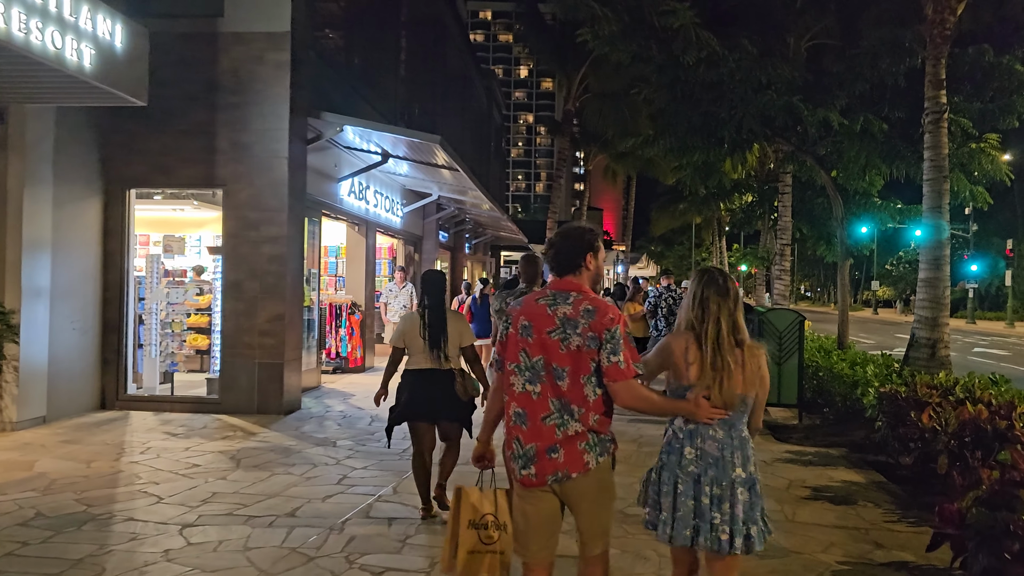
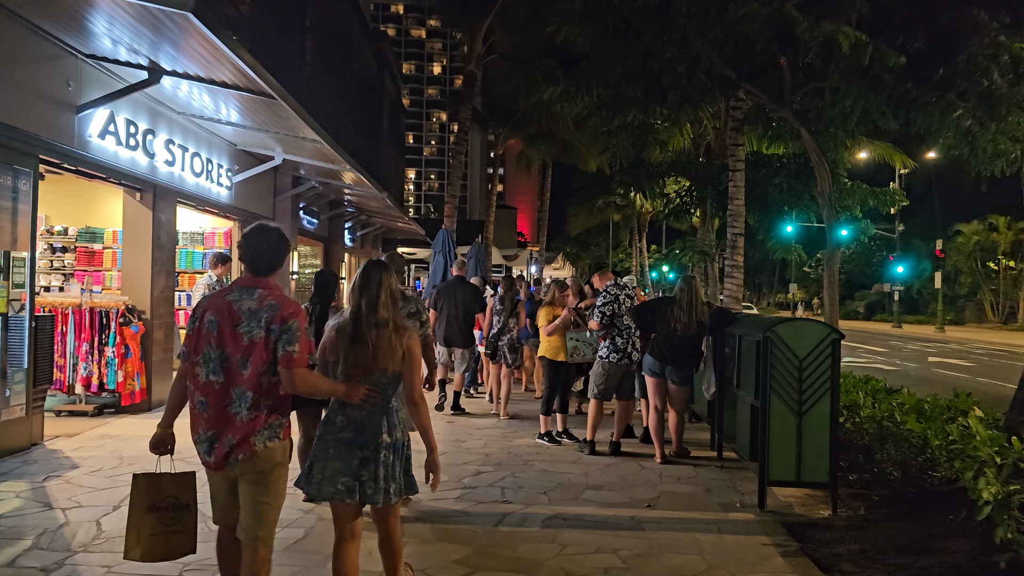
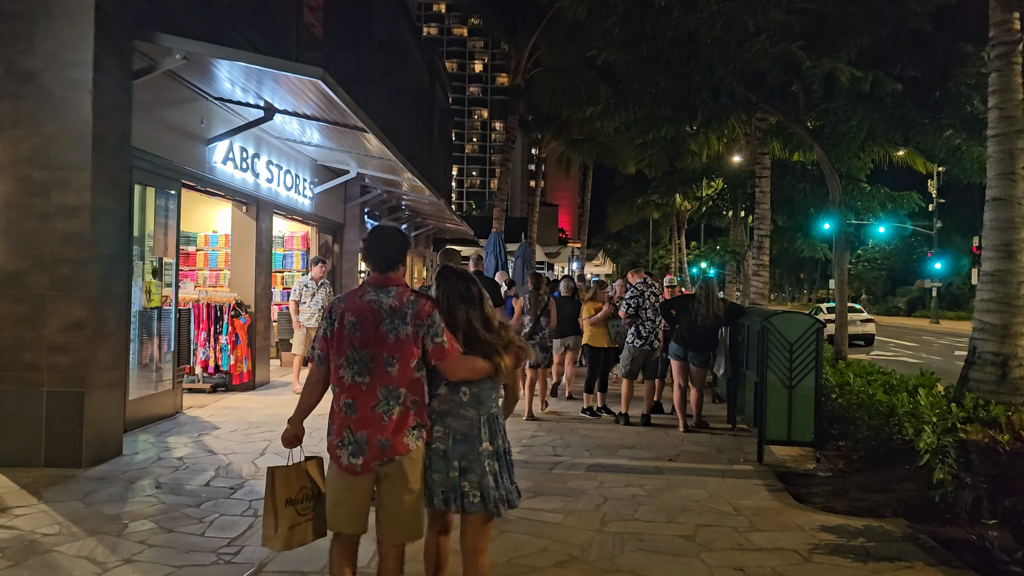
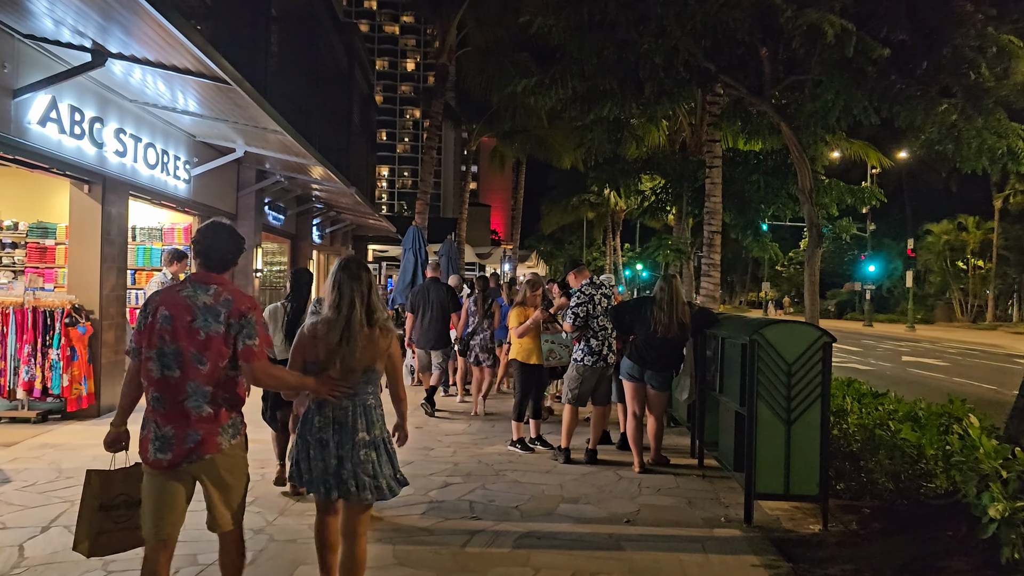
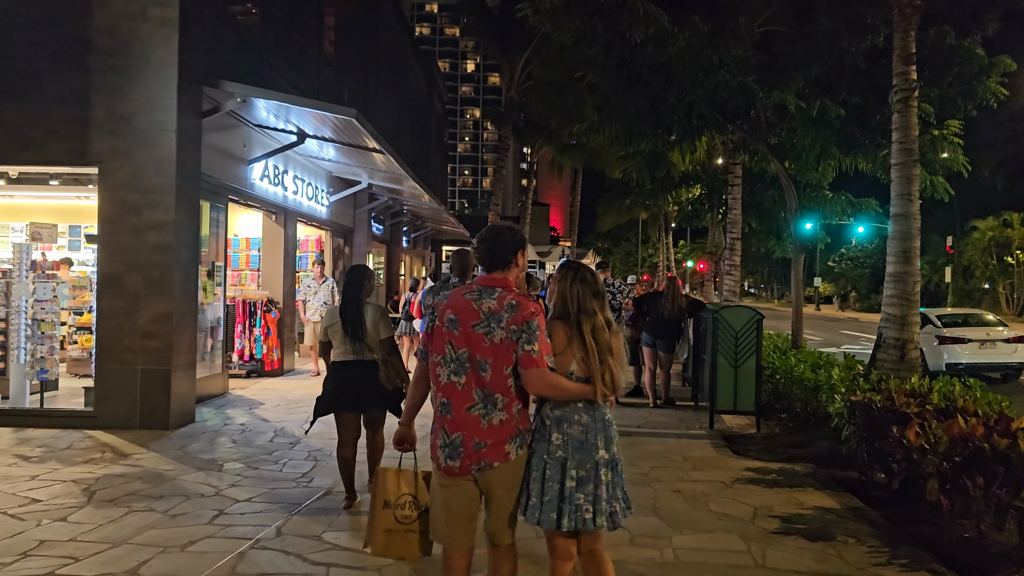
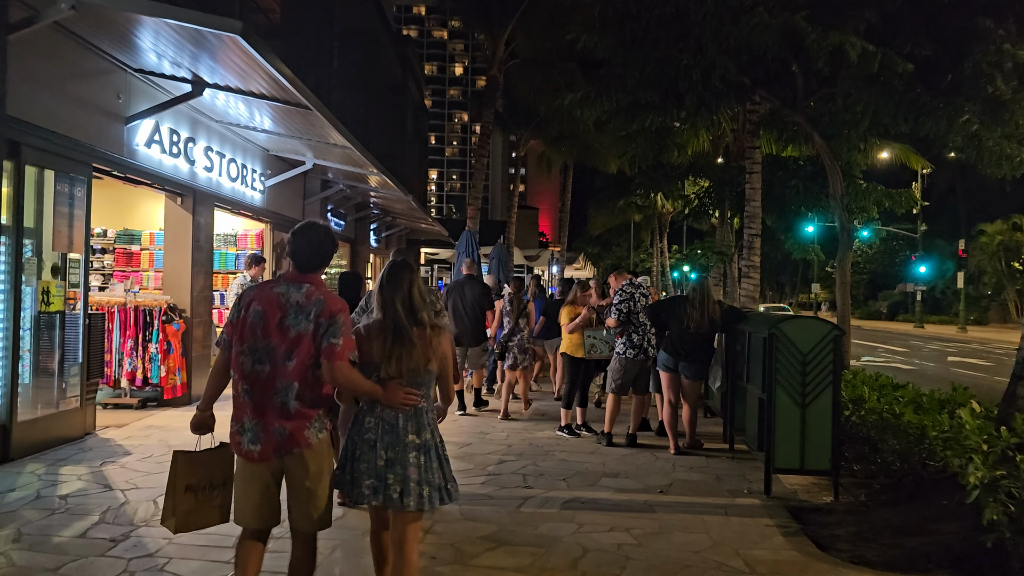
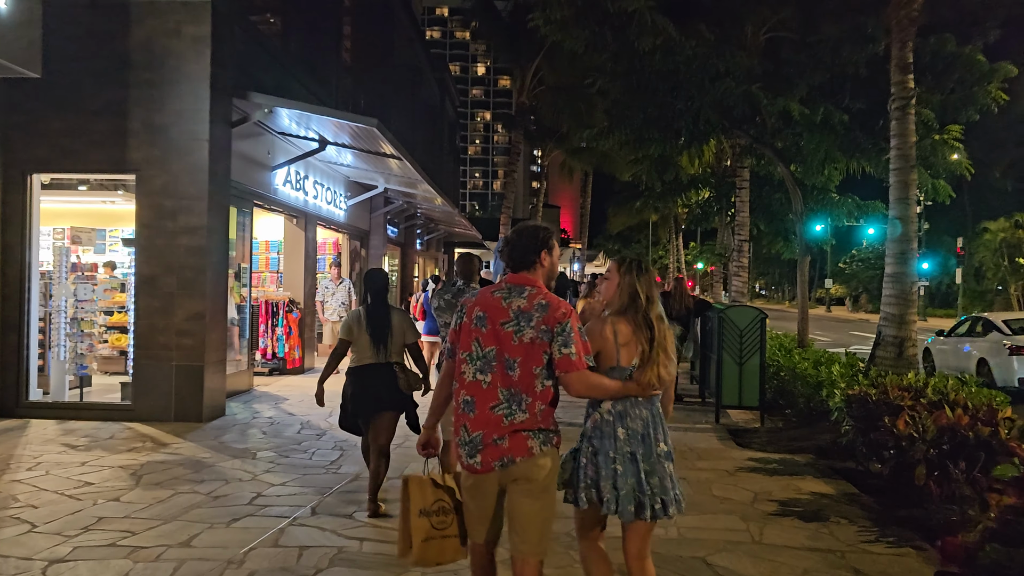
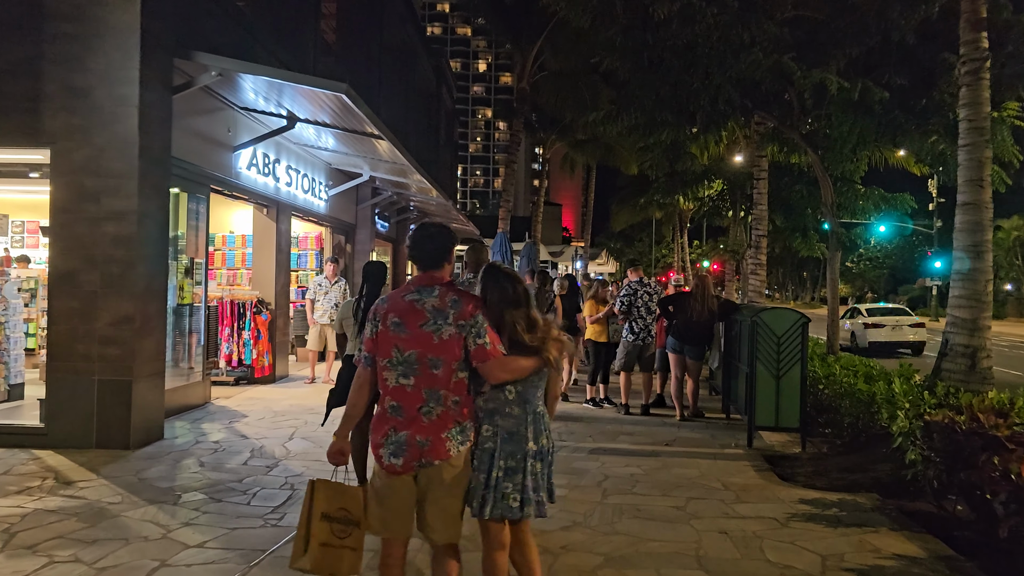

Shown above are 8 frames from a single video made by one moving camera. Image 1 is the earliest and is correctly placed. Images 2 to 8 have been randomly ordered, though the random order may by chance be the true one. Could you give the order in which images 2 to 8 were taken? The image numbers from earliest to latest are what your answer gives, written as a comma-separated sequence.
7, 5, 8, 3, 6, 2, 4
